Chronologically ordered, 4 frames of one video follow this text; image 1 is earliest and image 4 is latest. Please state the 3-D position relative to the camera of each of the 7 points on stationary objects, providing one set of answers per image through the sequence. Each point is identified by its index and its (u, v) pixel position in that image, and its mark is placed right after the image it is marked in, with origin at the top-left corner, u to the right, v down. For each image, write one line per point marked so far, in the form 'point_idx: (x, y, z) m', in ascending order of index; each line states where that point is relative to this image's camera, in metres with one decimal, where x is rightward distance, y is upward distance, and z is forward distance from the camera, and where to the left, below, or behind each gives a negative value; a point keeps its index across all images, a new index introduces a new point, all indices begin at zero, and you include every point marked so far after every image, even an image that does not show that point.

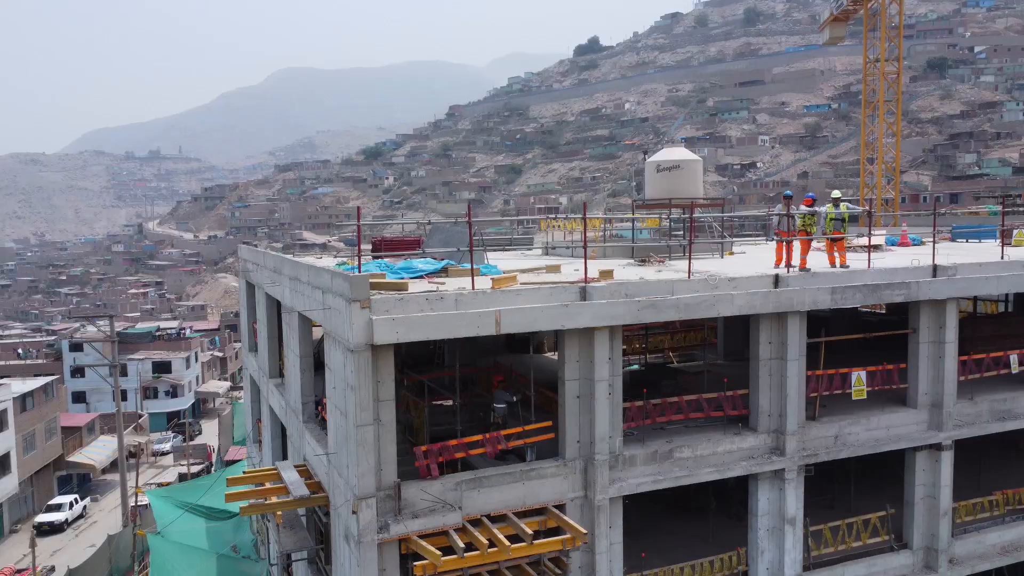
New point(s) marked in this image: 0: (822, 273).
0: (+4.8, +0.2, +12.9) m
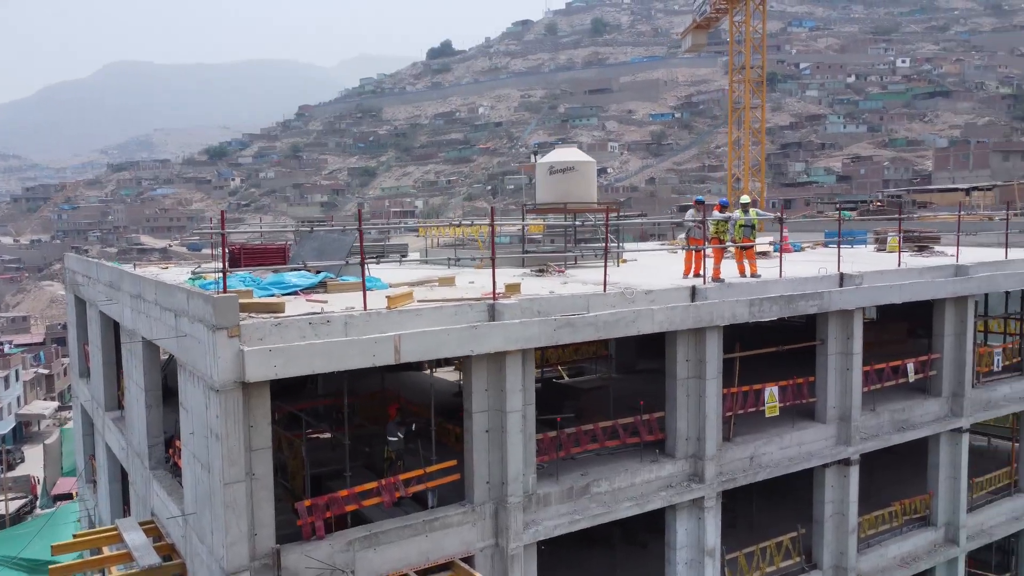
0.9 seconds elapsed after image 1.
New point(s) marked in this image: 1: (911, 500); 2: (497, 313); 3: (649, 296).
0: (+3.2, +0.1, +12.0) m
1: (+7.3, -3.9, +15.2) m
2: (-0.2, -0.3, +9.7) m
3: (+1.8, -0.1, +11.0) m
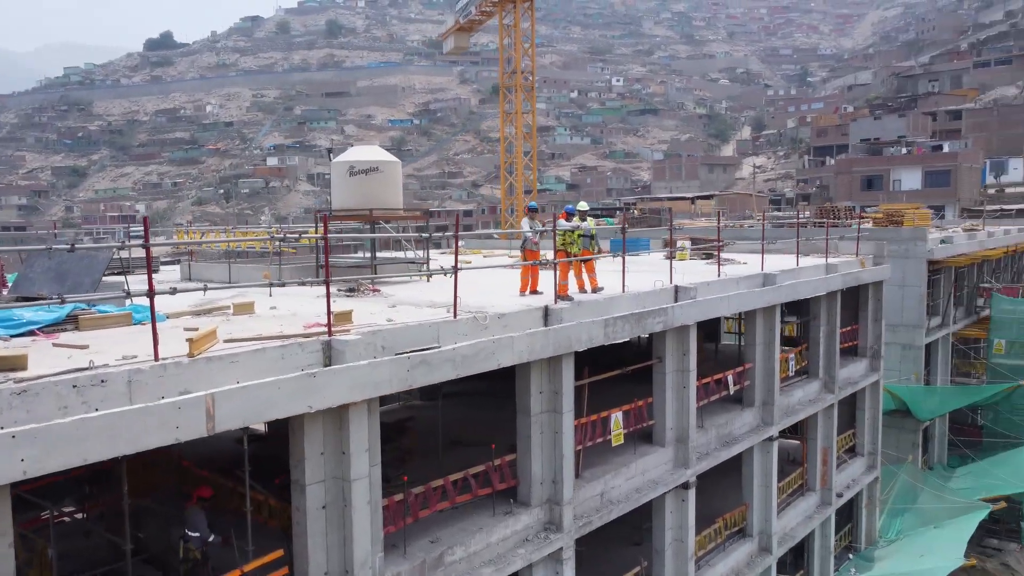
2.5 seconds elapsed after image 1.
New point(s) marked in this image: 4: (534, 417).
0: (+1.0, -0.2, +10.7) m
1: (+3.9, -4.0, +15.0) m
2: (-1.6, -0.6, +7.5) m
3: (-0.1, -0.4, +9.3) m
4: (+0.3, -1.5, +10.0) m
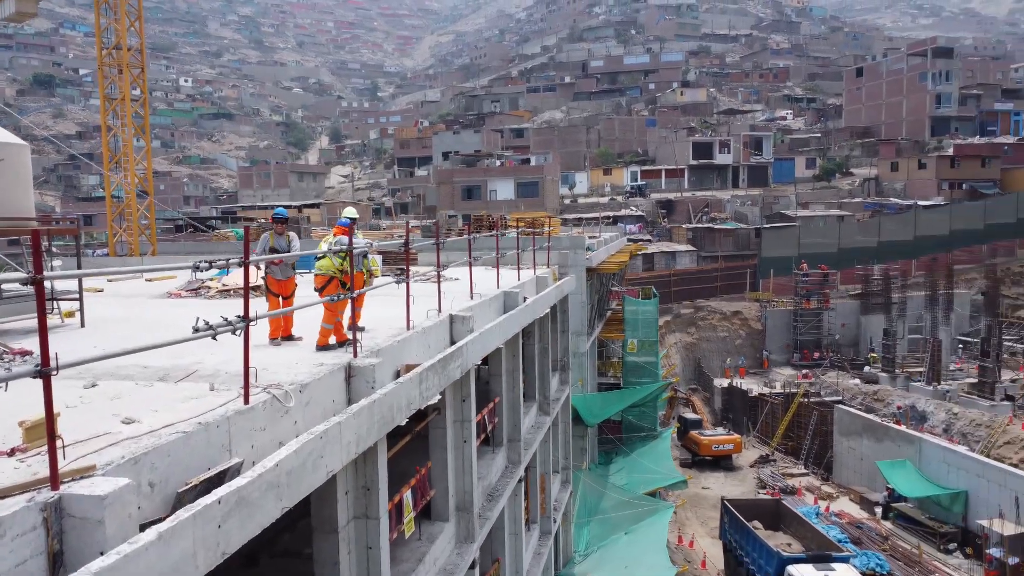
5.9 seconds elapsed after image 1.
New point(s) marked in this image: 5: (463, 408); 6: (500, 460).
0: (-1.1, -0.6, +7.5) m
1: (-0.3, -4.4, +12.7) m
2: (-1.8, -1.0, +3.5) m
3: (-1.4, -0.8, +5.8) m
4: (-1.3, -1.9, +6.6) m
5: (-0.6, -1.4, +10.1) m
6: (-0.2, -2.7, +13.0) m
